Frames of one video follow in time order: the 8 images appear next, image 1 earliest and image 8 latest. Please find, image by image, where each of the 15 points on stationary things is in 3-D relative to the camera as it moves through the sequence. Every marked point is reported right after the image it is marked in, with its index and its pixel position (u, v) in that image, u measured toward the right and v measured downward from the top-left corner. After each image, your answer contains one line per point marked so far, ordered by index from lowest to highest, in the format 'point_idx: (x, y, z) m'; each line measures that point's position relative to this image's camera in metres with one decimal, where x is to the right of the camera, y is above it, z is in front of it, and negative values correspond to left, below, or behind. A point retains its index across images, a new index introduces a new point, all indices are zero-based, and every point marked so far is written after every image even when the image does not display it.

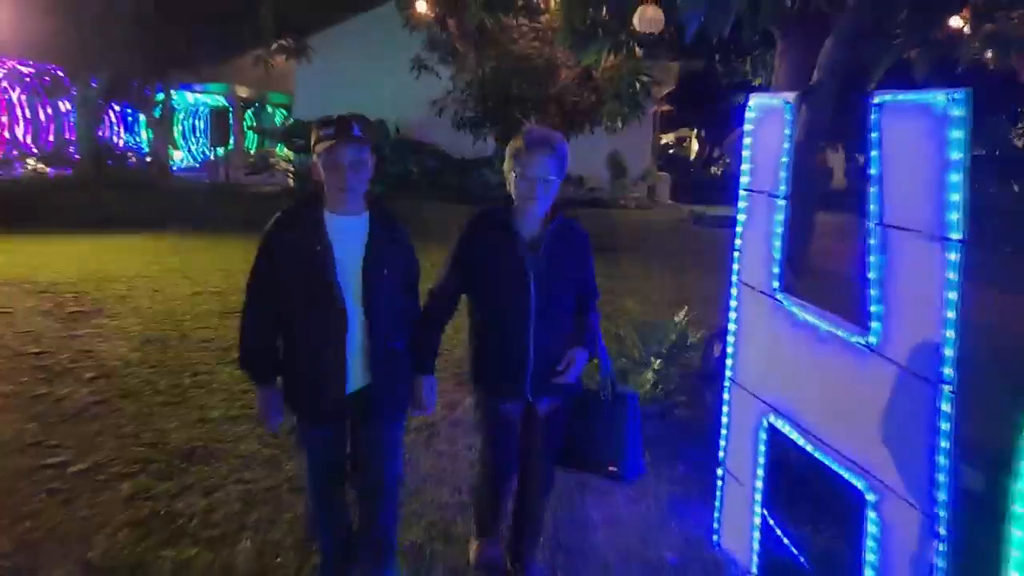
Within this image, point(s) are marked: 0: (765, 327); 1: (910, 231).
0: (+1.0, -0.2, +3.3) m
1: (+1.2, +0.2, +2.4) m
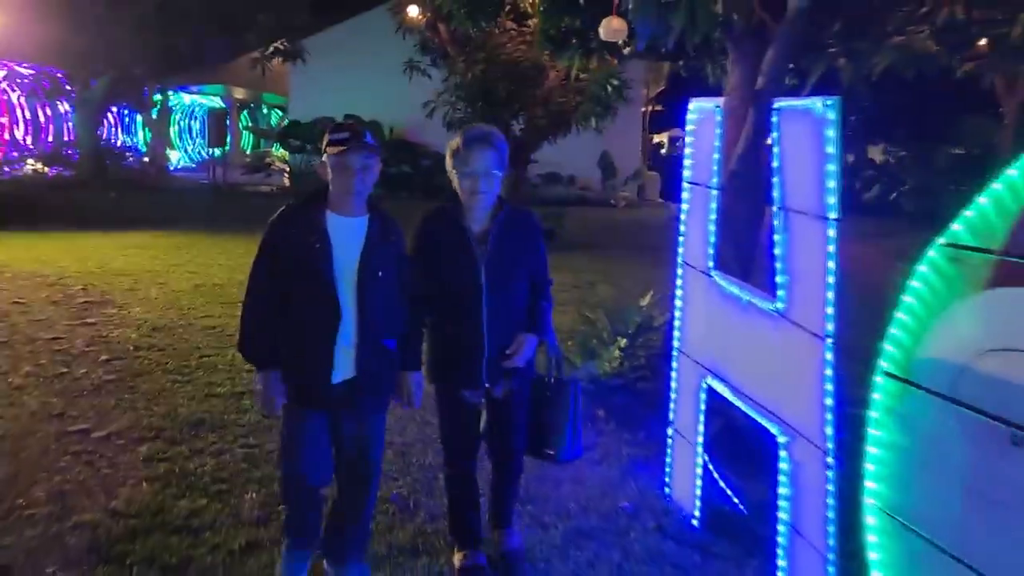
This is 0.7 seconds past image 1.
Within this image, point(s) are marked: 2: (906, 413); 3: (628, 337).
0: (+0.9, -0.1, +3.8) m
1: (+1.0, +0.3, +2.9) m
2: (+1.2, -0.4, +2.4) m
3: (+0.8, -0.4, +5.8) m
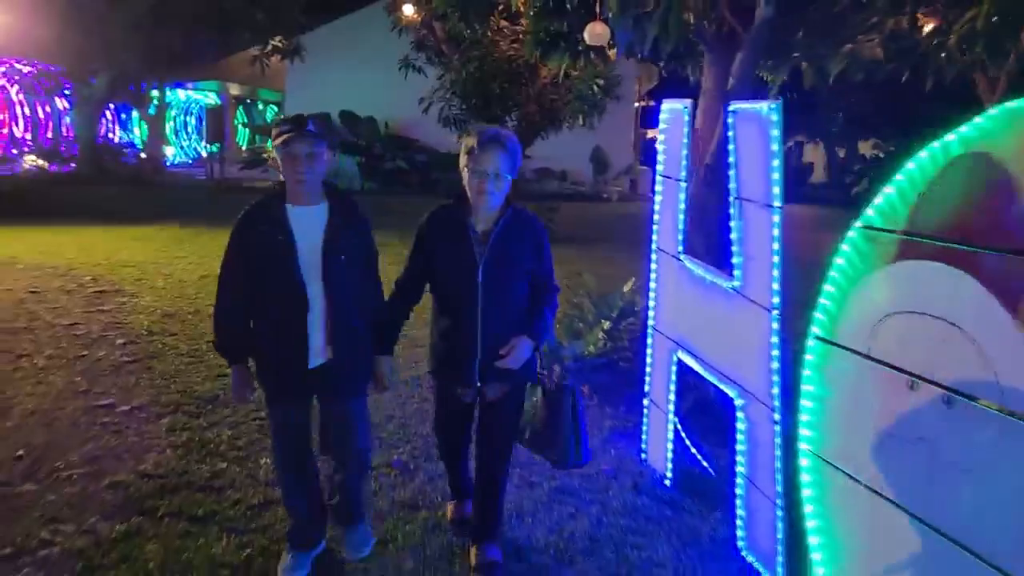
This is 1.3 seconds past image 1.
0: (+0.8, 0.0, +4.3) m
1: (+1.0, +0.4, +3.4) m
2: (+1.1, -0.3, +2.8) m
3: (+0.8, -0.3, +6.3) m
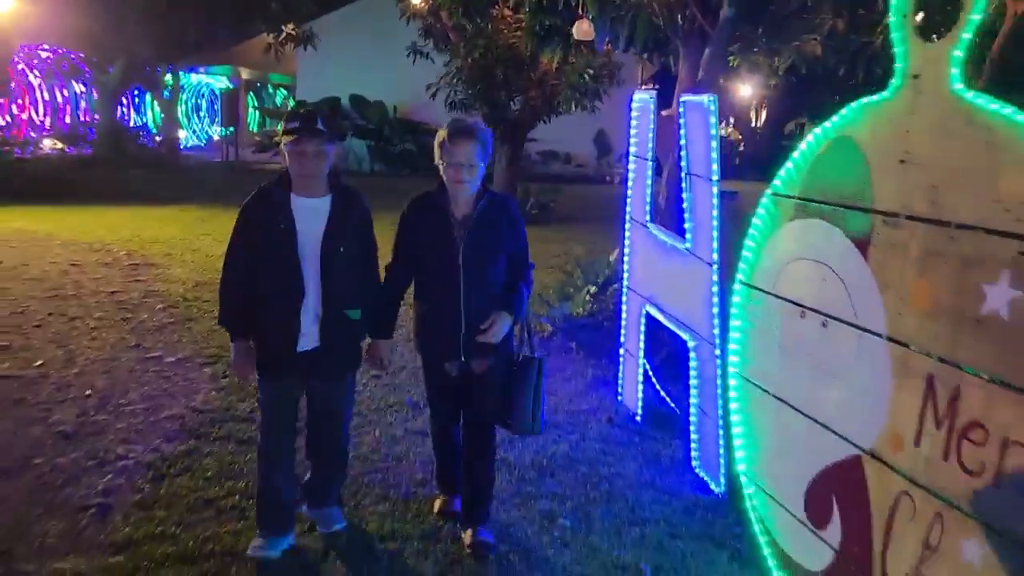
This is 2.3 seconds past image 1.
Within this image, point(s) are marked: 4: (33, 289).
0: (+0.8, +0.3, +5.0) m
1: (+0.9, +0.6, +4.1) m
2: (+1.1, -0.1, +3.6) m
3: (+0.7, 0.0, +7.0) m
4: (-4.7, 0.0, +8.0) m
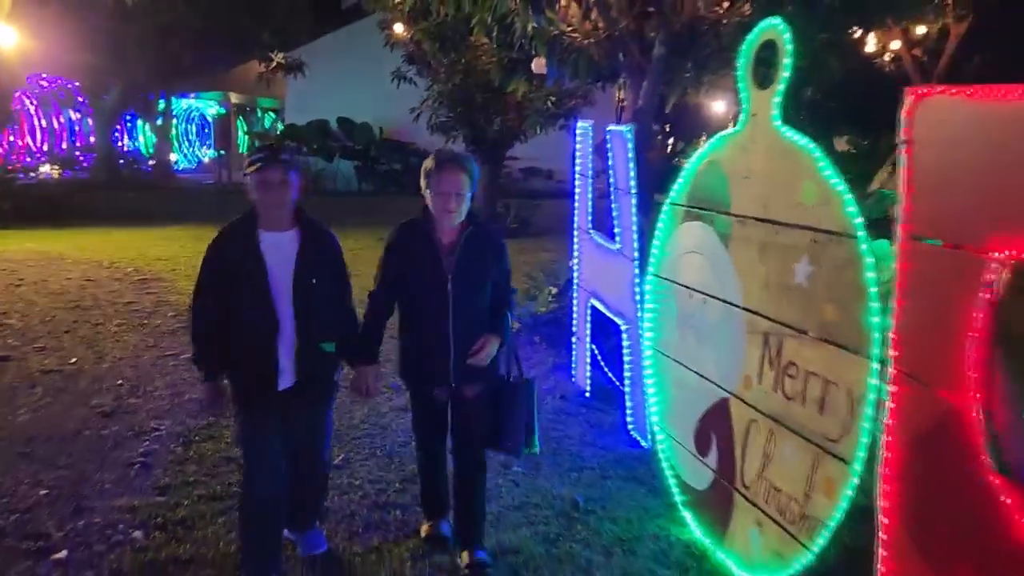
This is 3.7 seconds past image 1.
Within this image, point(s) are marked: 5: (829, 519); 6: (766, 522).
0: (+0.5, +0.3, +6.0) m
1: (+0.7, +0.6, +5.1) m
2: (+0.8, 0.0, +4.6) m
3: (+0.5, 0.0, +8.0) m
4: (-5.0, -0.2, +8.9) m
5: (+1.2, -0.9, +3.1) m
6: (+1.1, -1.0, +3.4) m
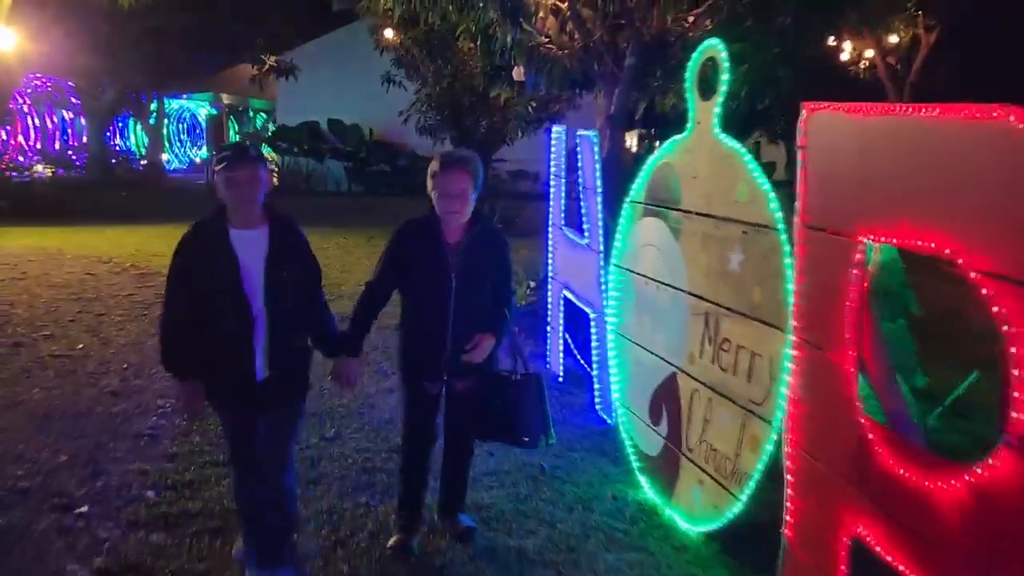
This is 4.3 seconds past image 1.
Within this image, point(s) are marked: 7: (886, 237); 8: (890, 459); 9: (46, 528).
0: (+0.4, +0.4, +6.5) m
1: (+0.5, +0.7, +5.6) m
2: (+0.7, 0.0, +5.1) m
3: (+0.3, +0.1, +8.5) m
4: (-5.2, -0.1, +9.3) m
5: (+1.1, -0.8, +3.6) m
6: (+1.0, -0.9, +3.9) m
7: (+1.1, +0.2, +2.4) m
8: (+1.2, -0.5, +2.5) m
9: (-2.3, -1.2, +4.0) m
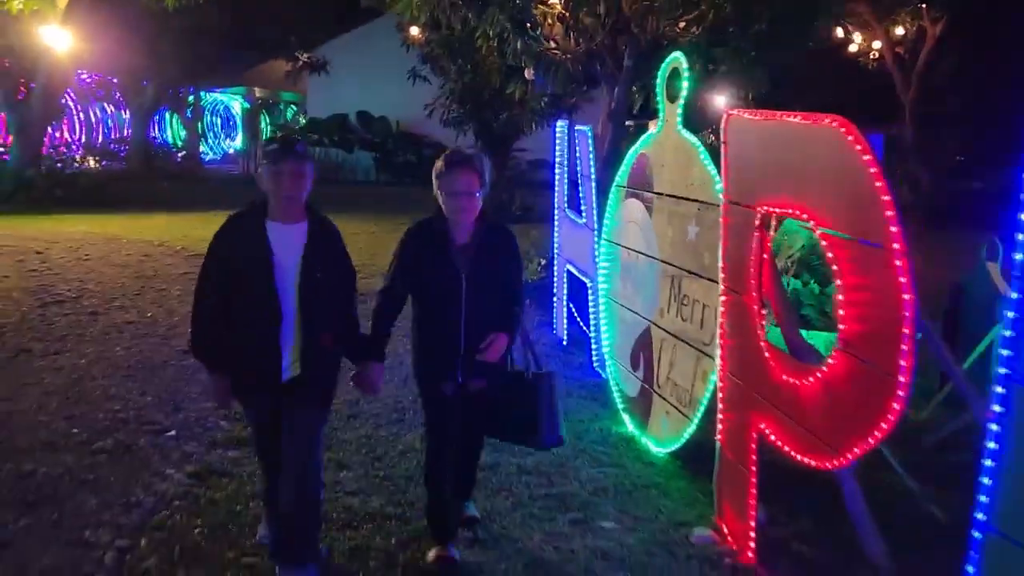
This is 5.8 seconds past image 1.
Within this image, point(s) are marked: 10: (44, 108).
0: (+0.5, +0.6, +7.4) m
1: (+0.6, +0.9, +6.5) m
2: (+0.7, +0.3, +6.0) m
3: (+0.4, +0.3, +9.4) m
4: (-5.0, +0.2, +10.4) m
5: (+1.1, -0.6, +4.5) m
6: (+1.0, -0.7, +4.9) m
7: (+1.1, +0.3, +3.3) m
8: (+1.1, -0.3, +3.4) m
9: (-2.3, -1.0, +5.0) m
10: (-10.8, +4.2, +18.6) m
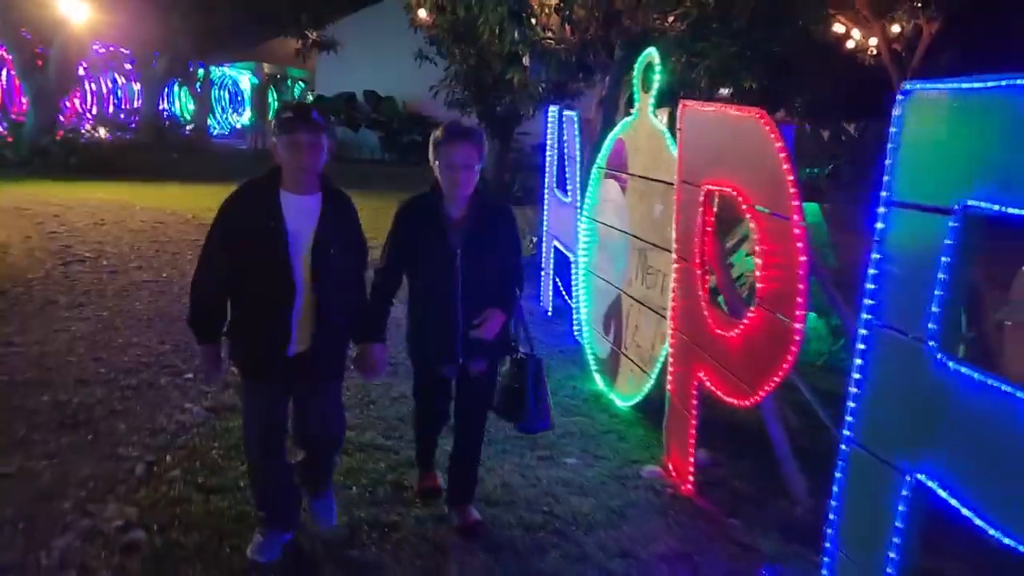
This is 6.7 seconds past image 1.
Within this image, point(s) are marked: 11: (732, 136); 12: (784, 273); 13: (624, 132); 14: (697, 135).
0: (+0.4, +0.8, +8.0) m
1: (+0.5, +1.1, +7.1) m
2: (+0.6, +0.5, +6.6) m
3: (+0.3, +0.6, +10.0) m
4: (-5.1, +0.7, +11.0) m
5: (+0.9, -0.4, +5.1) m
6: (+0.8, -0.5, +5.5) m
7: (+1.0, +0.5, +3.9) m
8: (+1.0, -0.2, +4.0) m
9: (-2.4, -0.7, +5.6) m
10: (-10.7, +5.0, +19.1) m
11: (+1.0, +0.7, +3.7) m
12: (+1.1, +0.1, +3.3) m
13: (+0.8, +1.2, +5.9) m
14: (+1.0, +0.8, +4.1) m
